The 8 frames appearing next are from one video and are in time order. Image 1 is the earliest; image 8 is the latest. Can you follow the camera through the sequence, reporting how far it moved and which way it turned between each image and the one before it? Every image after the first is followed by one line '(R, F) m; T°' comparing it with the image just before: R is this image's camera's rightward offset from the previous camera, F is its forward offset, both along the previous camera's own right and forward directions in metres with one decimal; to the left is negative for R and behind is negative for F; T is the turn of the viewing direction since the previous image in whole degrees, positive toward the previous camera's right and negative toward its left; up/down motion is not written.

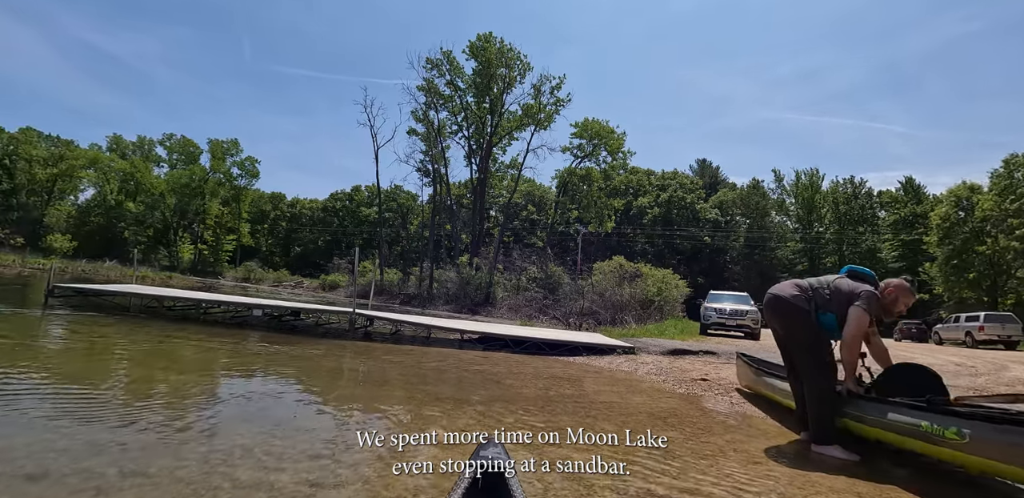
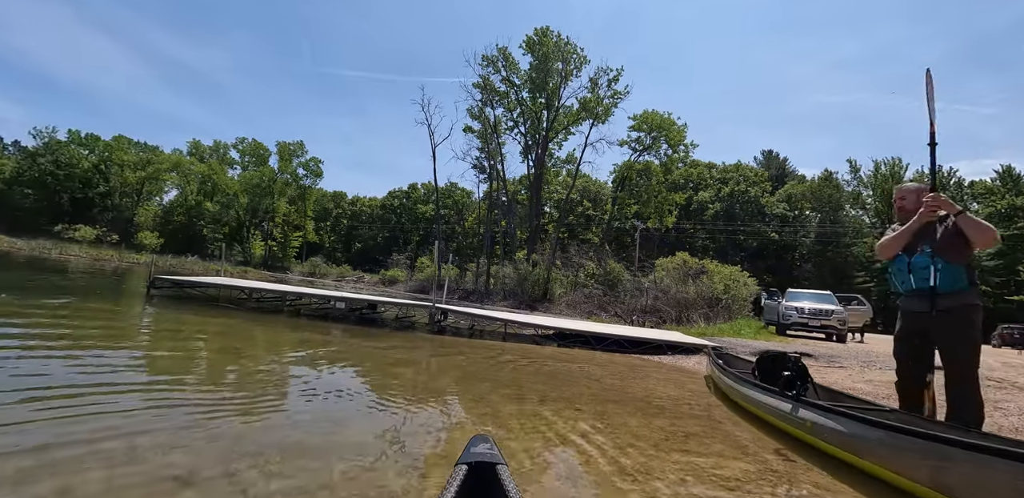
(-0.5, +0.3) m; -6°
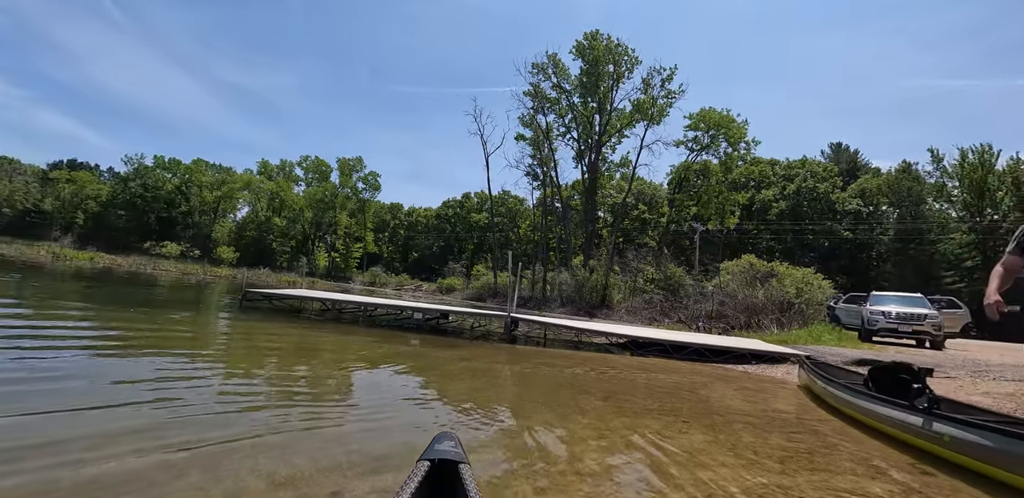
(-0.4, 0.0) m; -6°
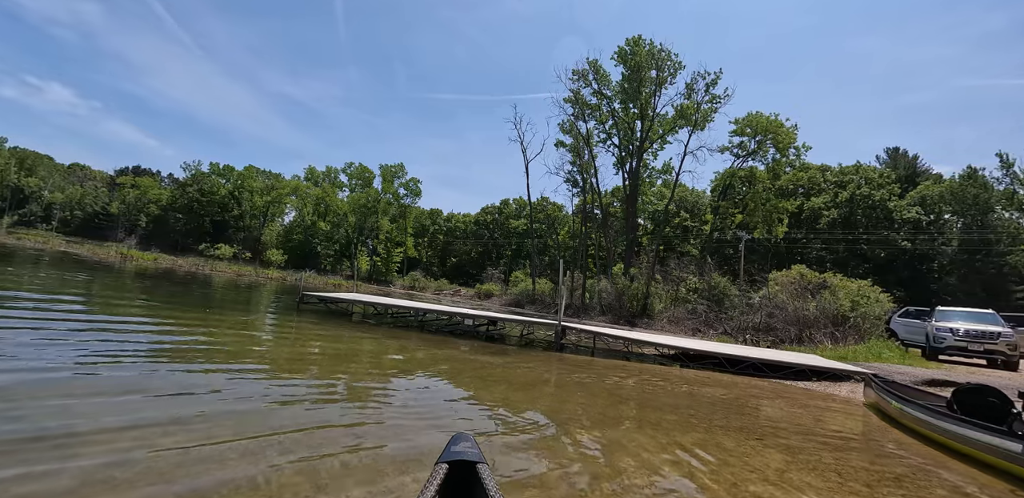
(-0.3, 0.0) m; -4°
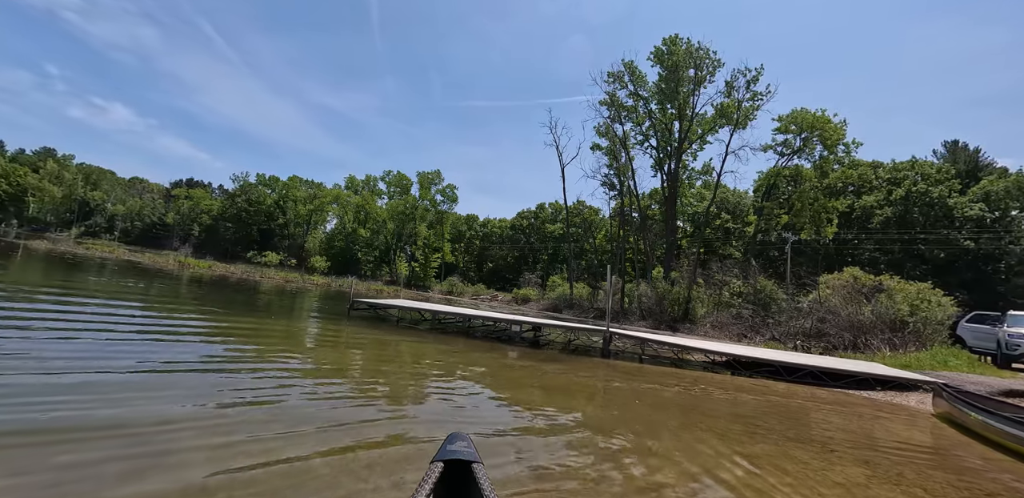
(-0.2, -0.1) m; -4°
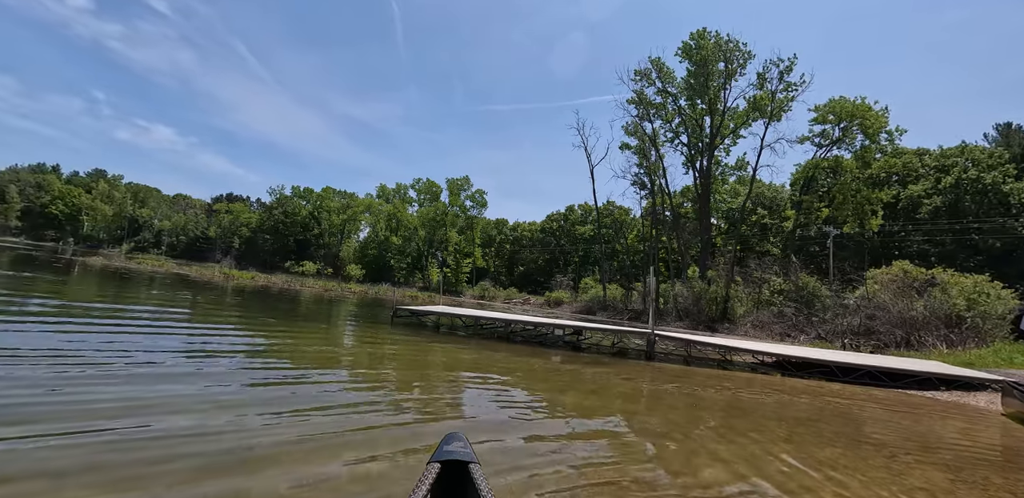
(-0.2, -0.1) m; -3°
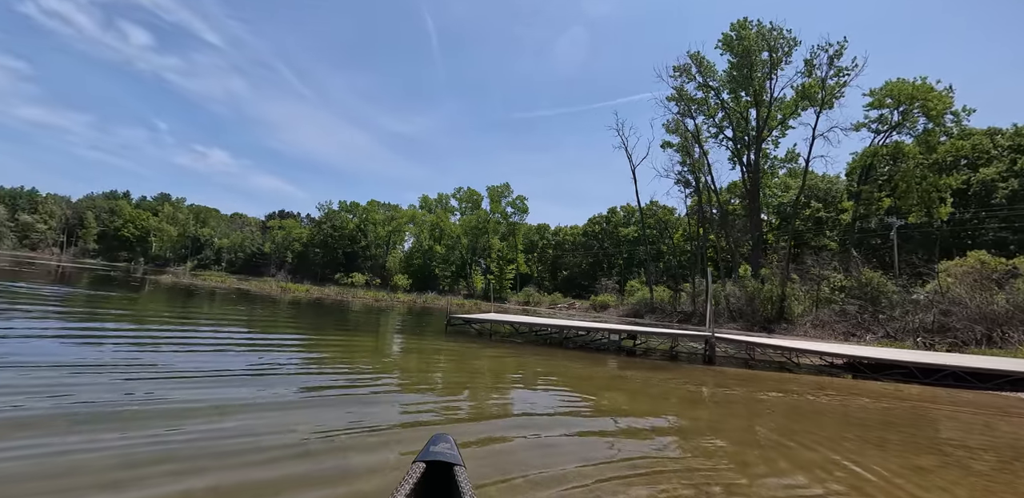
(-0.2, -0.1) m; -5°
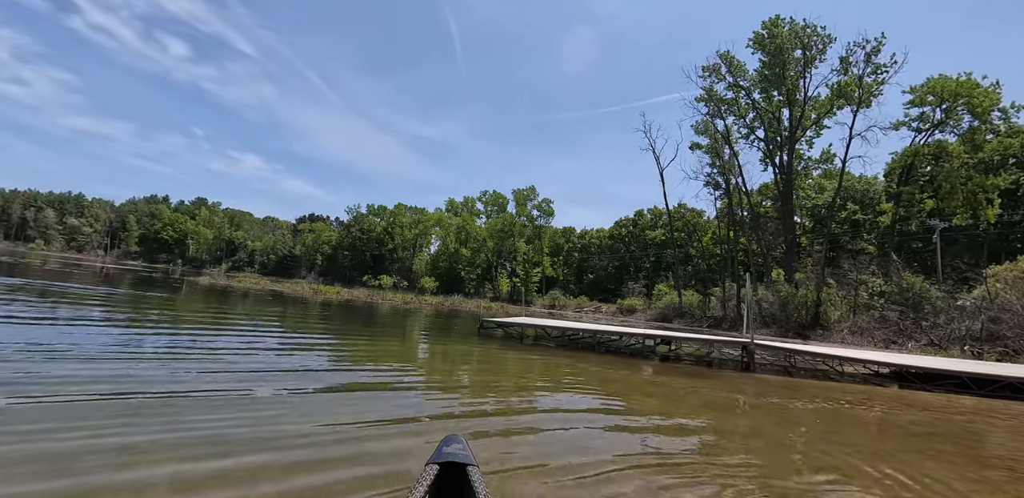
(-0.2, -0.1) m; -3°
